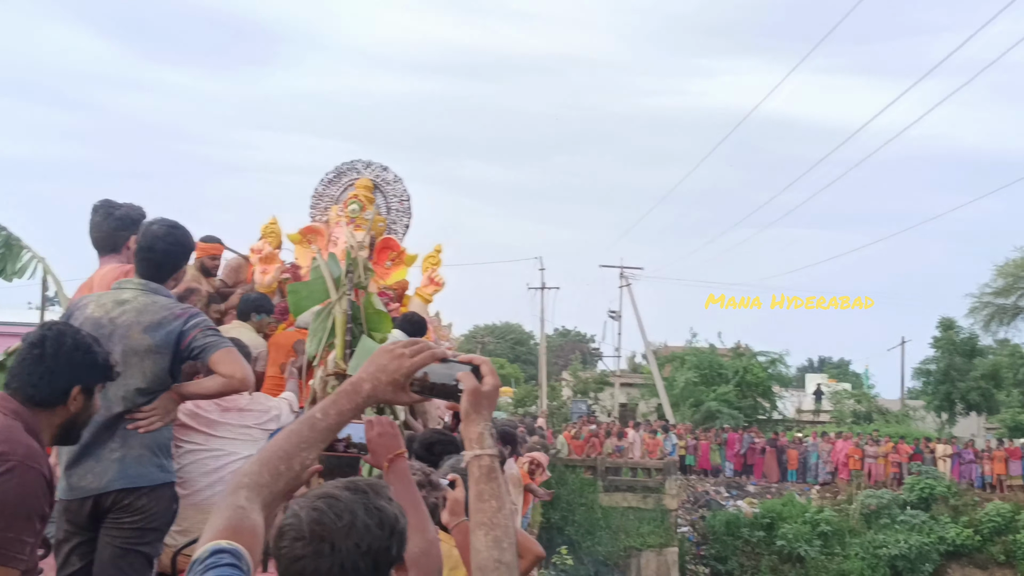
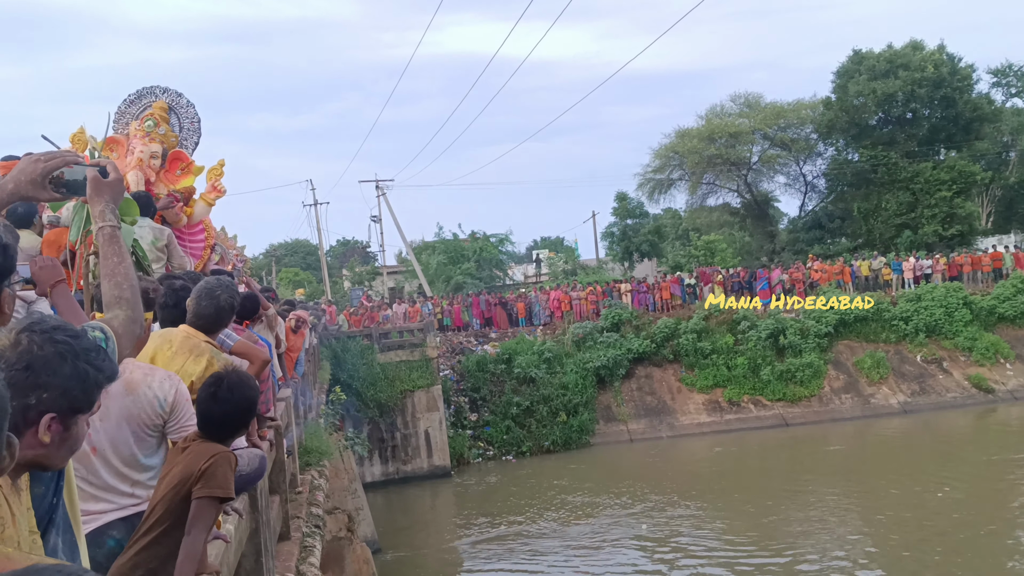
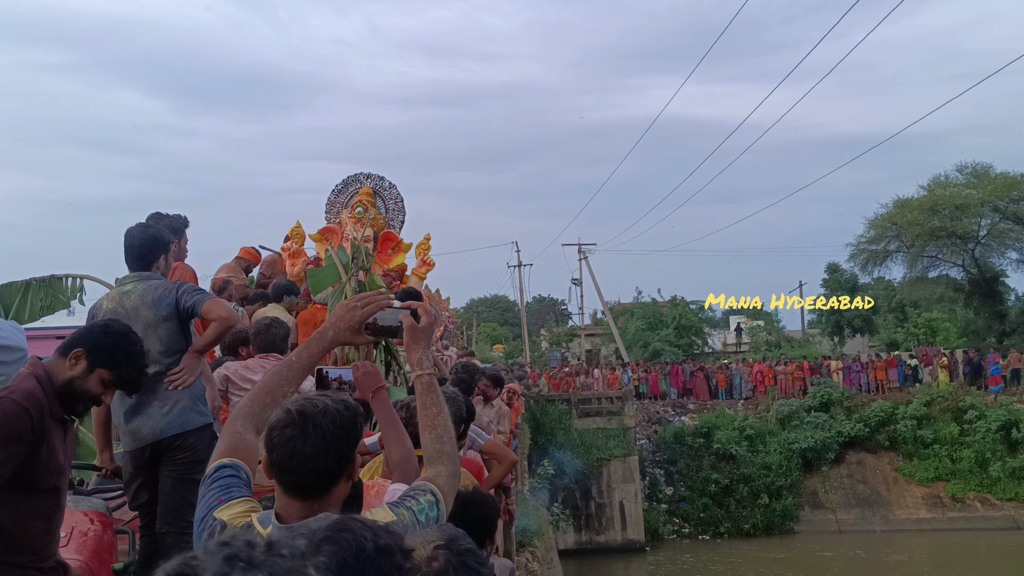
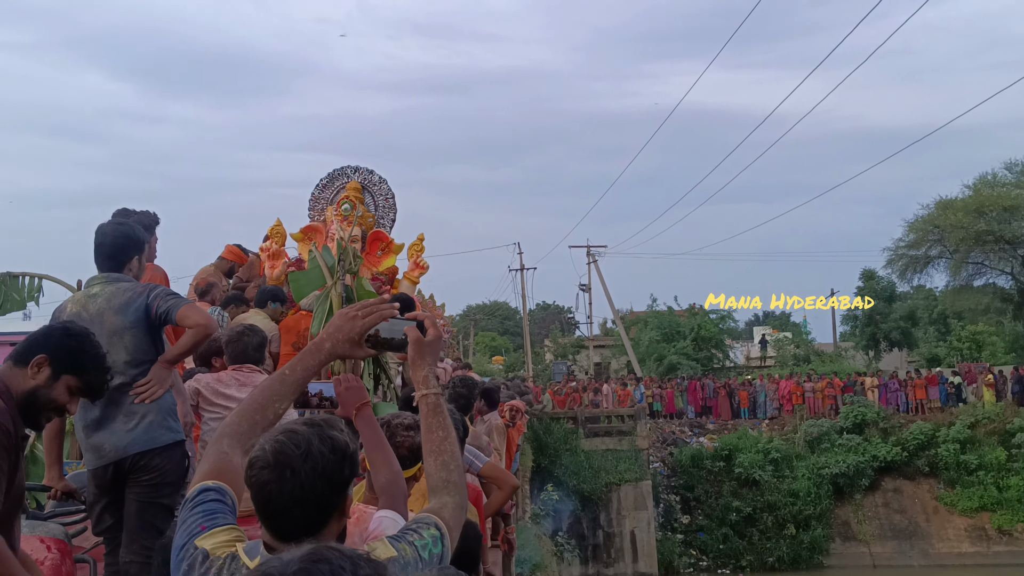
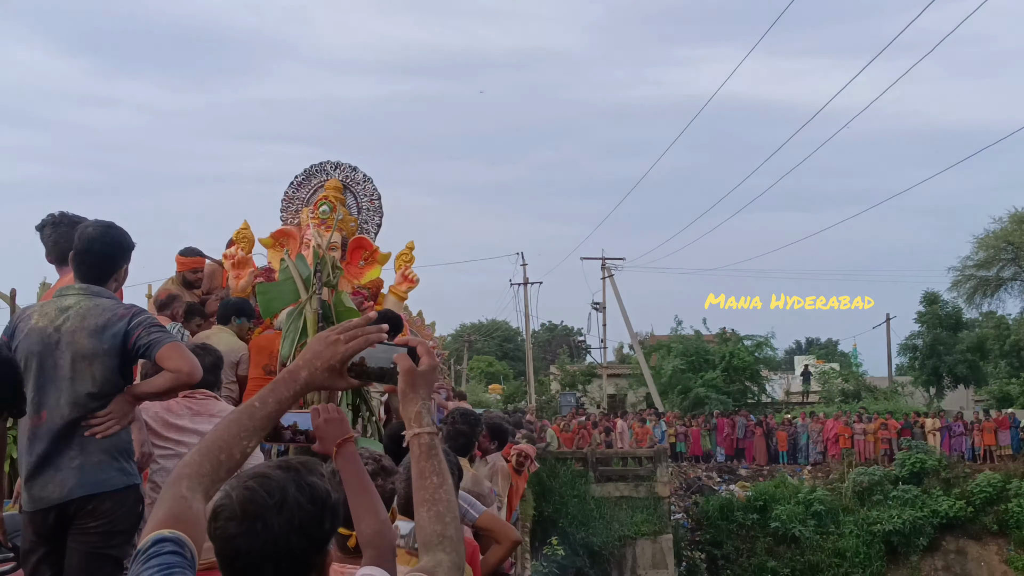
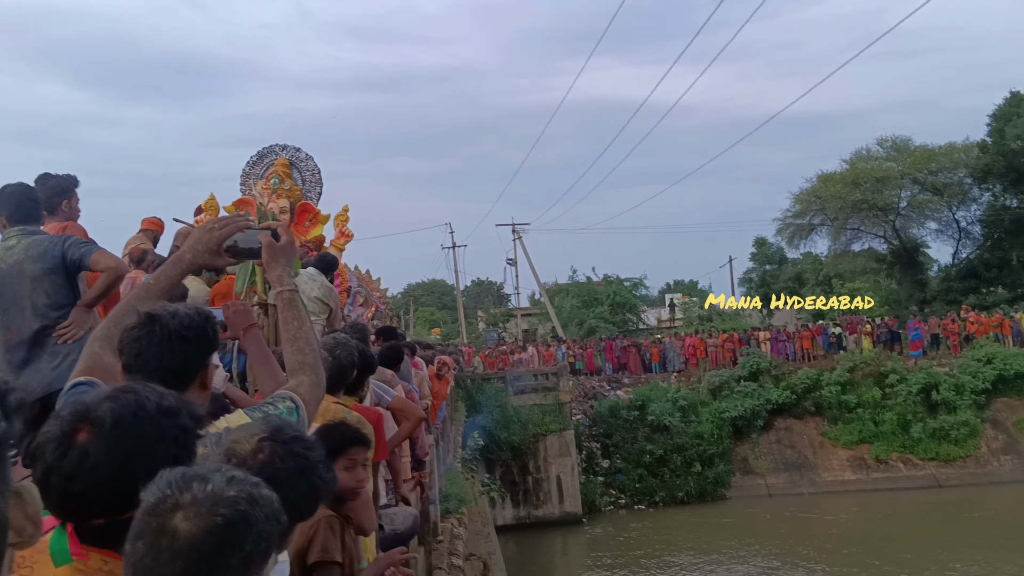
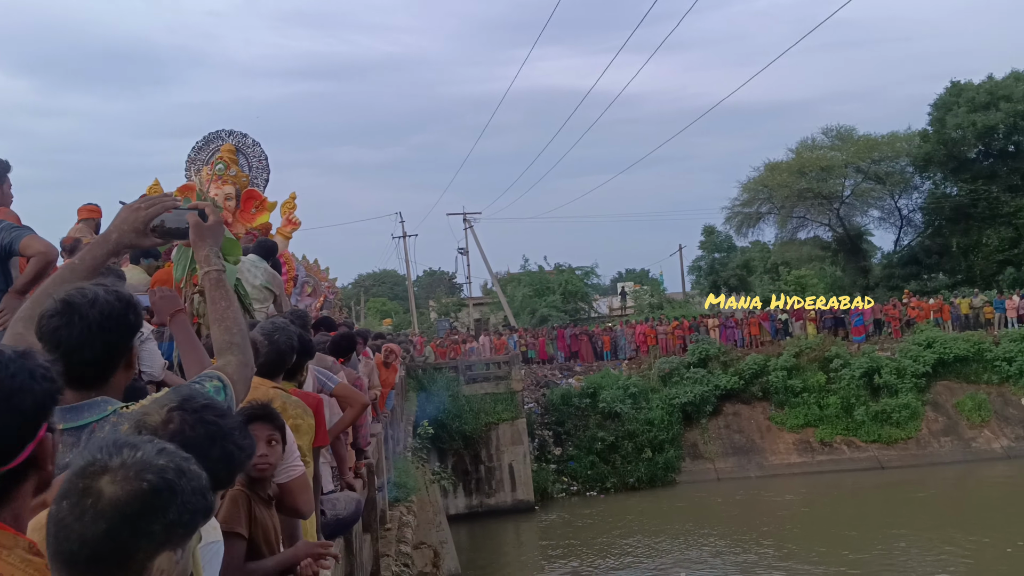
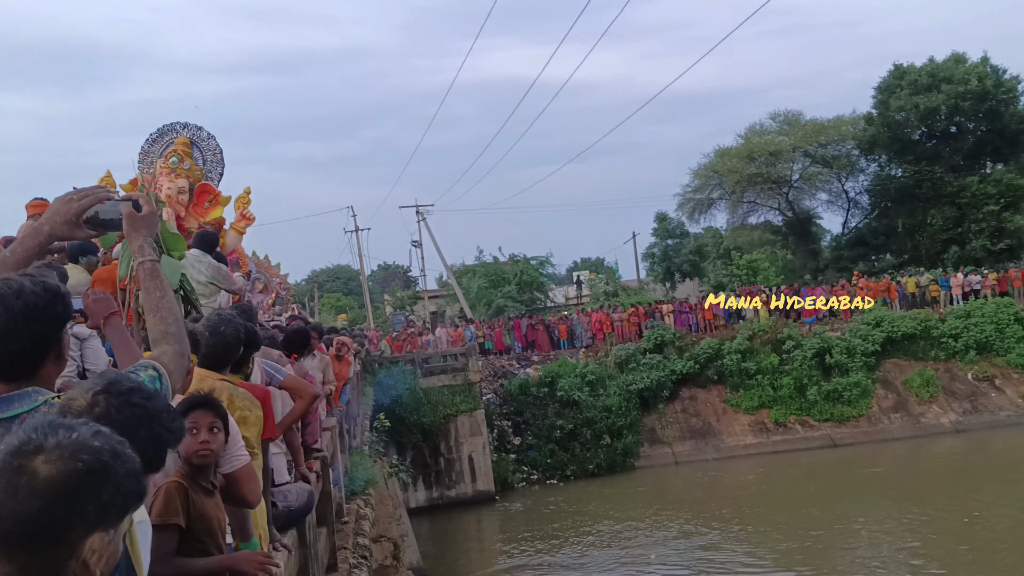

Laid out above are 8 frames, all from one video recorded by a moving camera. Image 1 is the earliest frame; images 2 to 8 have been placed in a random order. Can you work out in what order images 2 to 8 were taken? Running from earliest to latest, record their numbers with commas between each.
5, 4, 3, 6, 7, 8, 2
